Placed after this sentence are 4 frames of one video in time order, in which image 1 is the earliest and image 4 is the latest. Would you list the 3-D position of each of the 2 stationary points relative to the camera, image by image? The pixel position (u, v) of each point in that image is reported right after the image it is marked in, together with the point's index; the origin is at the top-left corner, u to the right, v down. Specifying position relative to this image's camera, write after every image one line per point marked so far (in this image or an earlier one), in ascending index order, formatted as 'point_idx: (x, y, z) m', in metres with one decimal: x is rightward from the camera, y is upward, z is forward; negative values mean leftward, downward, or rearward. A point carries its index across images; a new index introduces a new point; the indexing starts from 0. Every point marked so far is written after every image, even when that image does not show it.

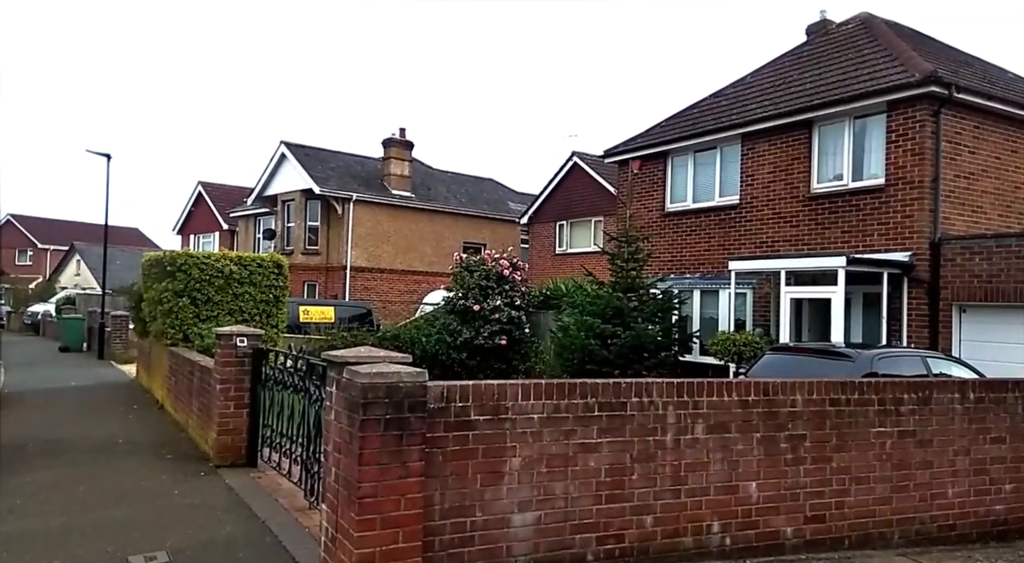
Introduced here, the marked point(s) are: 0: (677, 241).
0: (+3.0, +0.7, +15.2) m
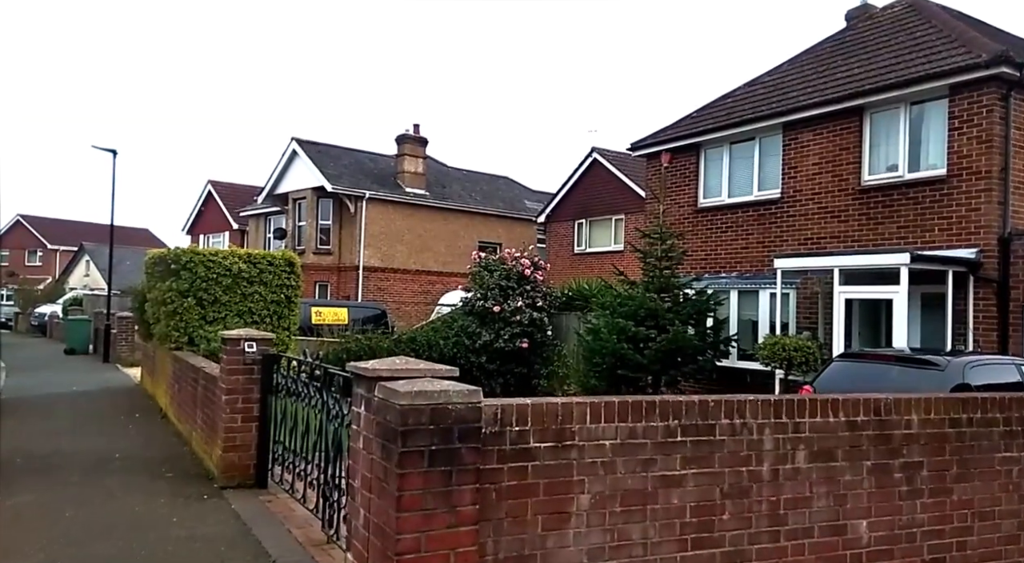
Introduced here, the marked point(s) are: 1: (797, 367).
0: (+3.4, +0.7, +14.3) m
1: (+3.8, -1.1, +11.0) m
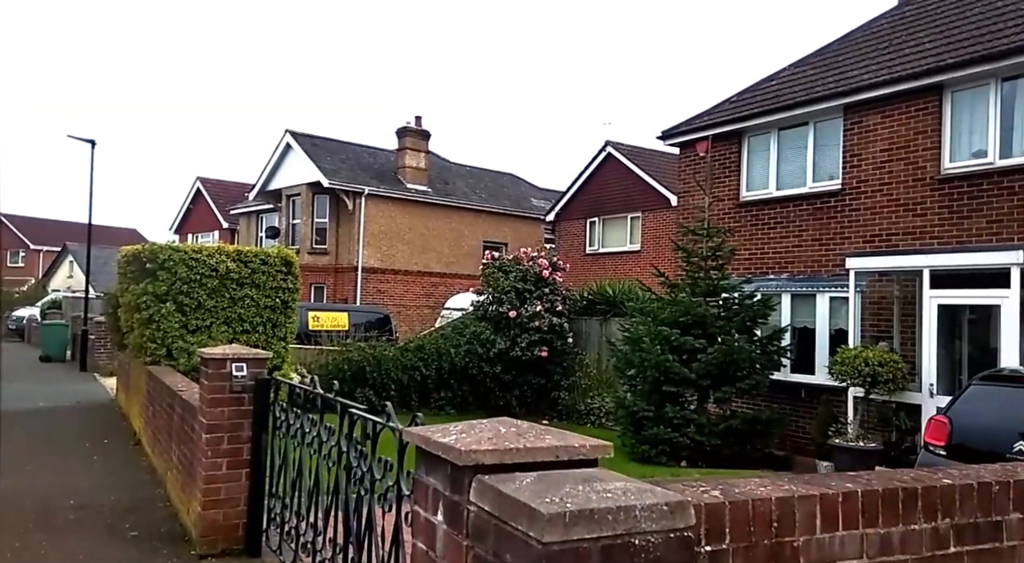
0: (+3.7, +0.7, +12.8) m
1: (+4.2, -1.2, +9.4) m
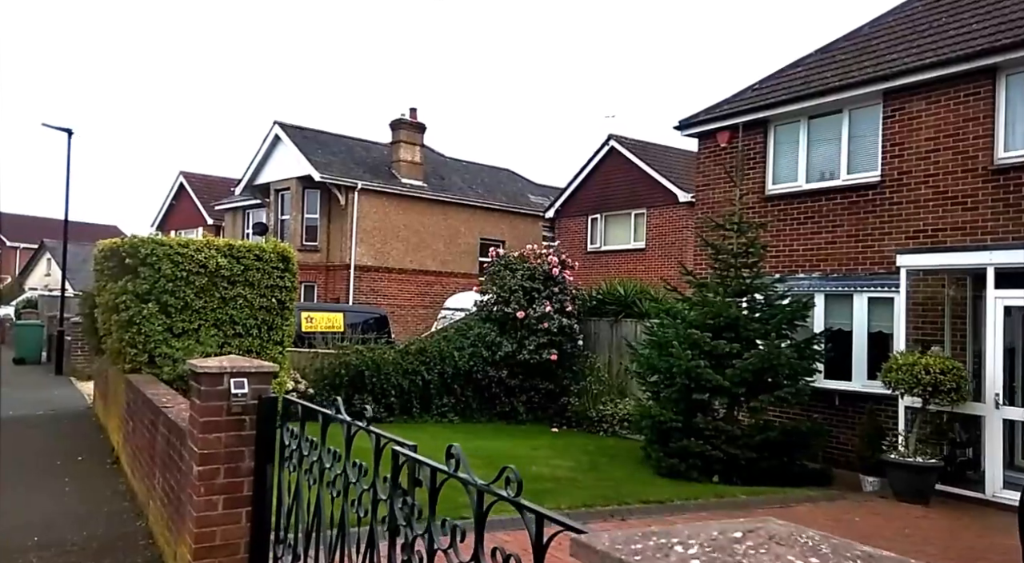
0: (+3.9, +0.7, +11.9) m
1: (+4.4, -1.2, +8.6) m
